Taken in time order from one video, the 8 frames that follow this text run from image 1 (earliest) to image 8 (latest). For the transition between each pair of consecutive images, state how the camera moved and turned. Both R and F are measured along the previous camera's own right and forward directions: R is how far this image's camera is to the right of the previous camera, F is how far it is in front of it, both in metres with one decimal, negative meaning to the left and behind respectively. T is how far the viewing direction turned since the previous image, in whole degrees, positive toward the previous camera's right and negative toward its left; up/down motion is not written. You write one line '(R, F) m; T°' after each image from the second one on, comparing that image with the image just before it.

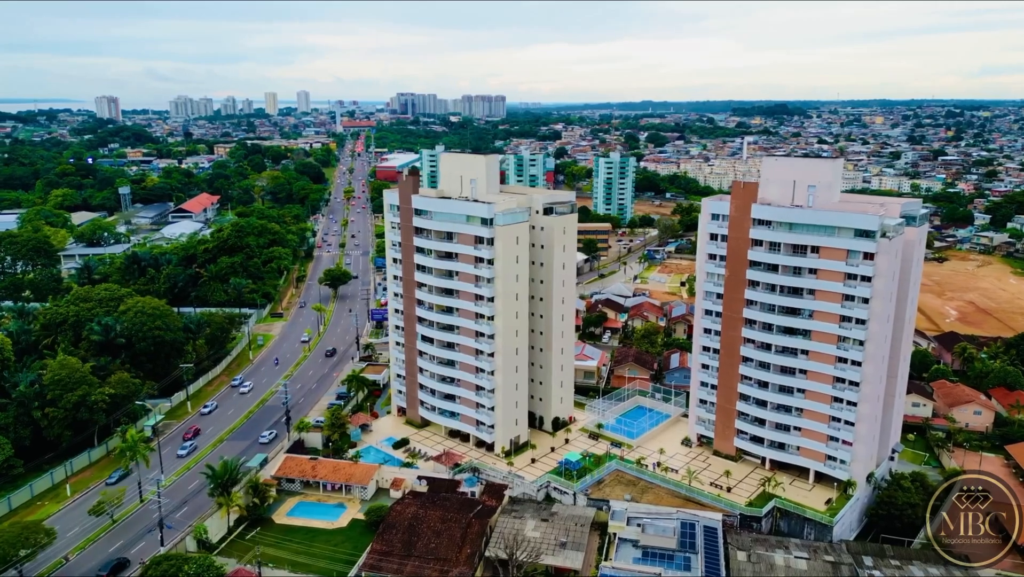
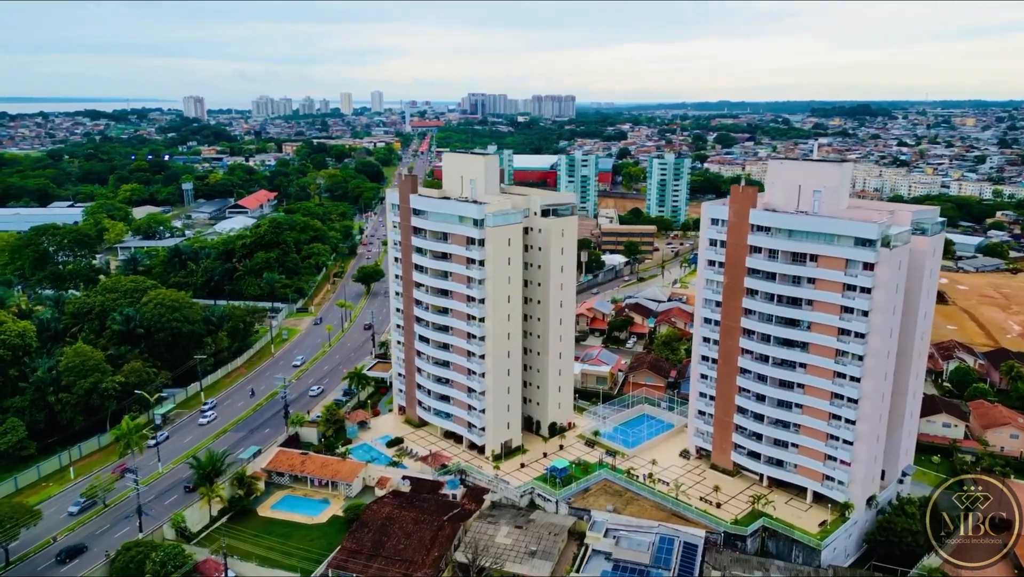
(+5.5, +0.9) m; -5°
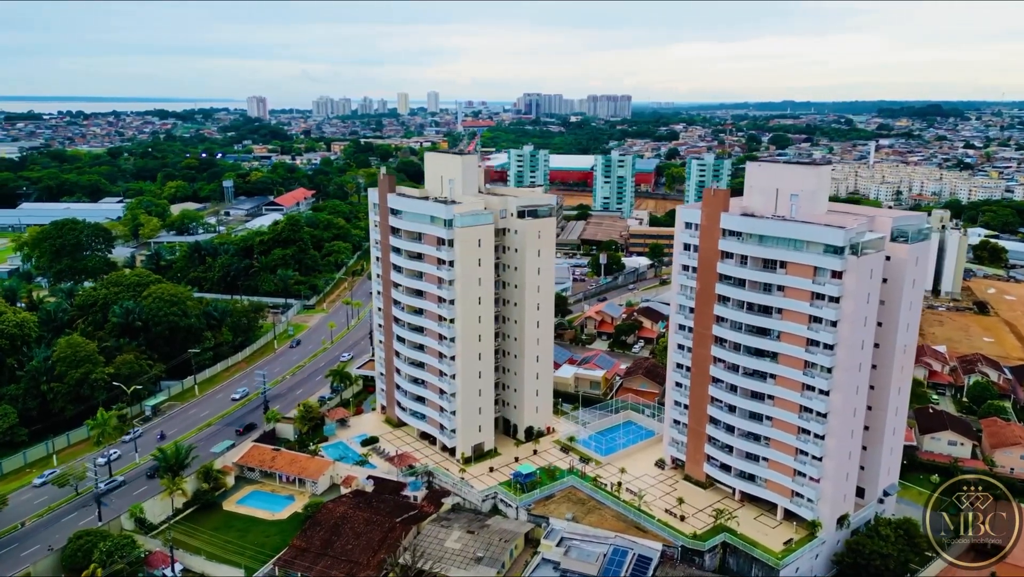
(+6.0, +0.9) m; -4°
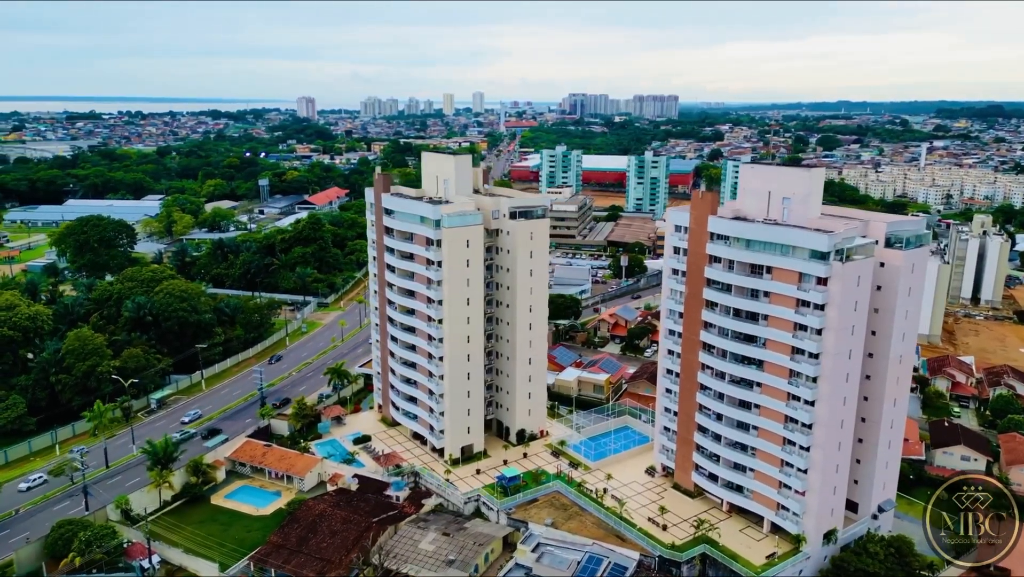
(+4.0, +0.6) m; -3°
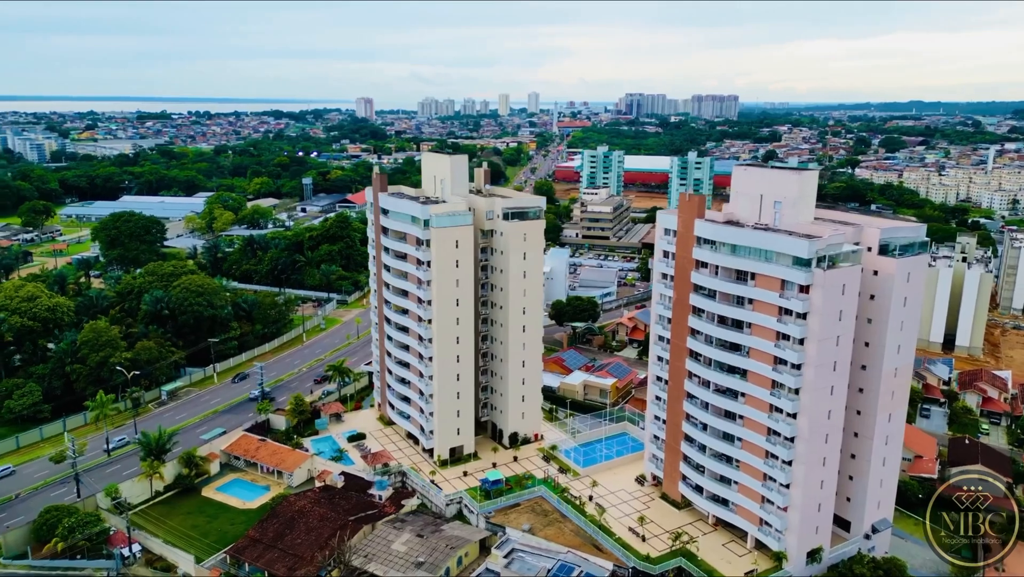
(+4.6, +0.7) m; -4°
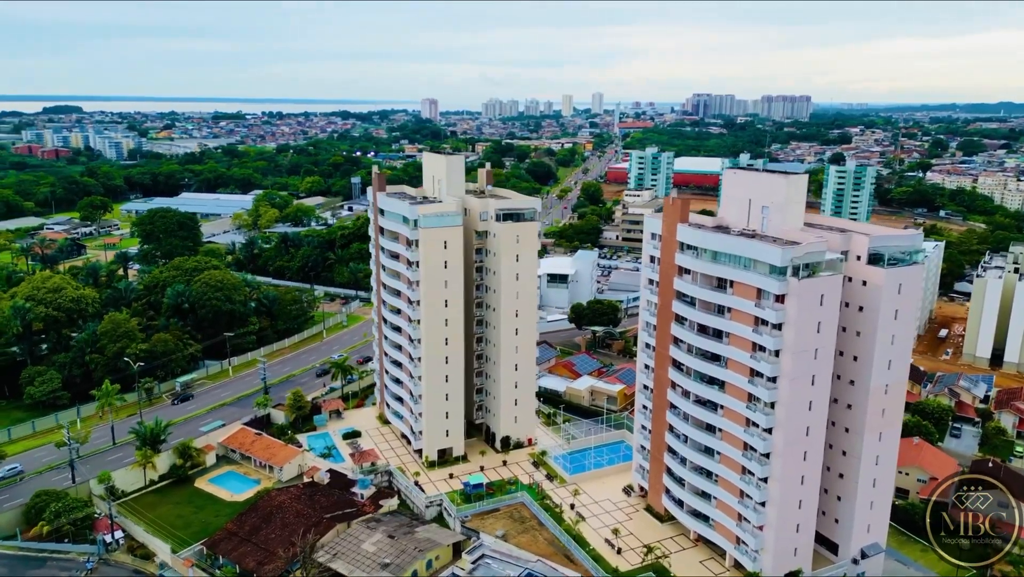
(+5.2, +0.9) m; -5°
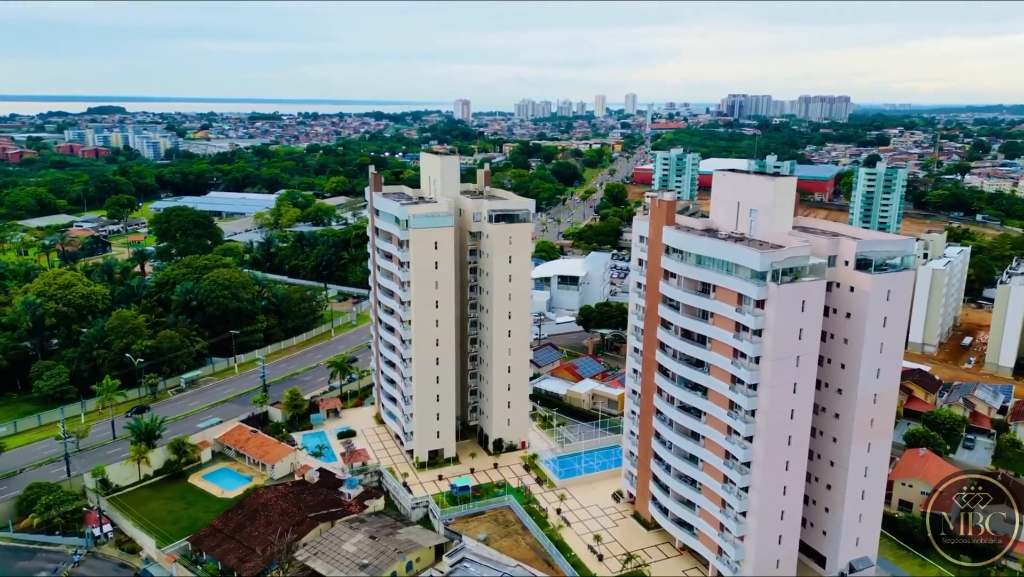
(+2.9, +0.4) m; -2°
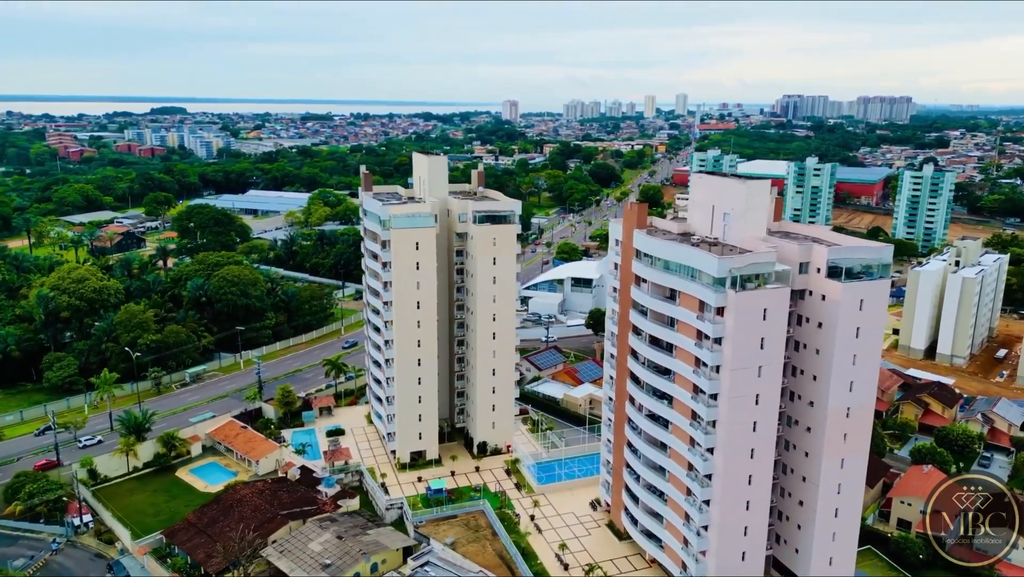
(+4.7, +0.8) m; -4°
